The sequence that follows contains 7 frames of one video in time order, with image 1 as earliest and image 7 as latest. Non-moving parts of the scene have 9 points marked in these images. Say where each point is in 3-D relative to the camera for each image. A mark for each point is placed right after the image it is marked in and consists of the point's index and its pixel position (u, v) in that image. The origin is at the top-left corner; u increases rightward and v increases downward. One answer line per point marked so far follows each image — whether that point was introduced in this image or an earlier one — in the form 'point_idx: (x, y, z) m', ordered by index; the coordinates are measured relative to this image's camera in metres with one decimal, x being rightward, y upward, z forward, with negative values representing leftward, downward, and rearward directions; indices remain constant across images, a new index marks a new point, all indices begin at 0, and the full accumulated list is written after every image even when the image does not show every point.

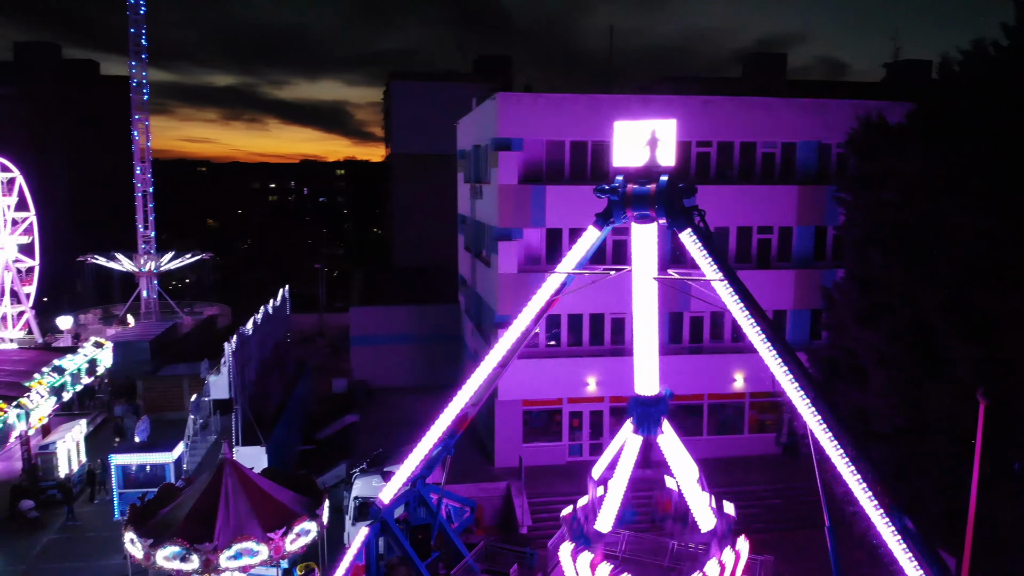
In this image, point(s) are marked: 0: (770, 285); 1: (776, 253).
0: (+5.7, +0.1, +19.0) m
1: (+5.9, +0.8, +19.2) m
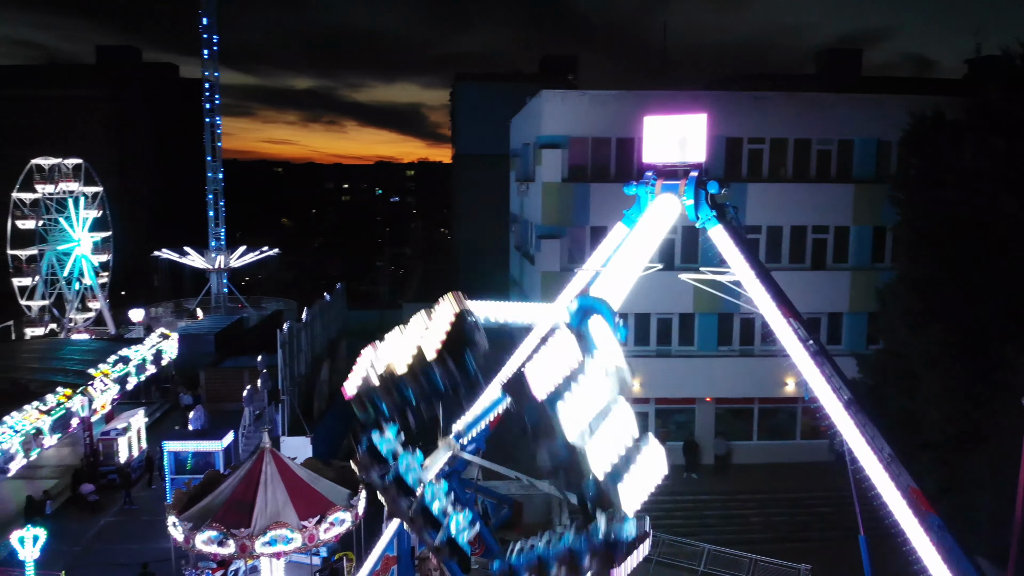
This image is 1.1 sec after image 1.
0: (+6.7, 0.0, +18.4) m
1: (+6.9, +0.8, +18.6) m
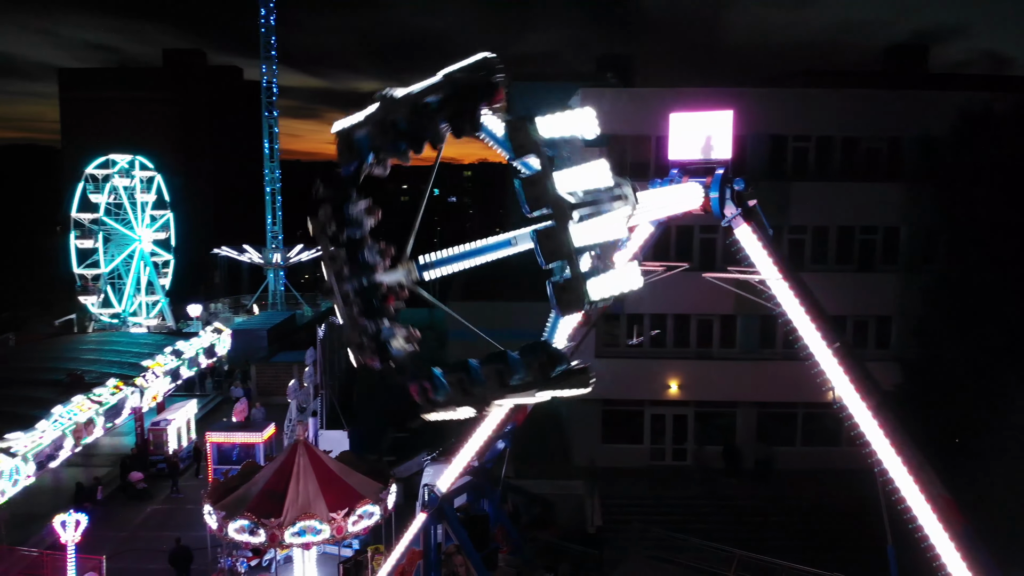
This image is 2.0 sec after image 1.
0: (+7.4, 0.0, +17.9) m
1: (+7.7, +0.7, +18.0) m
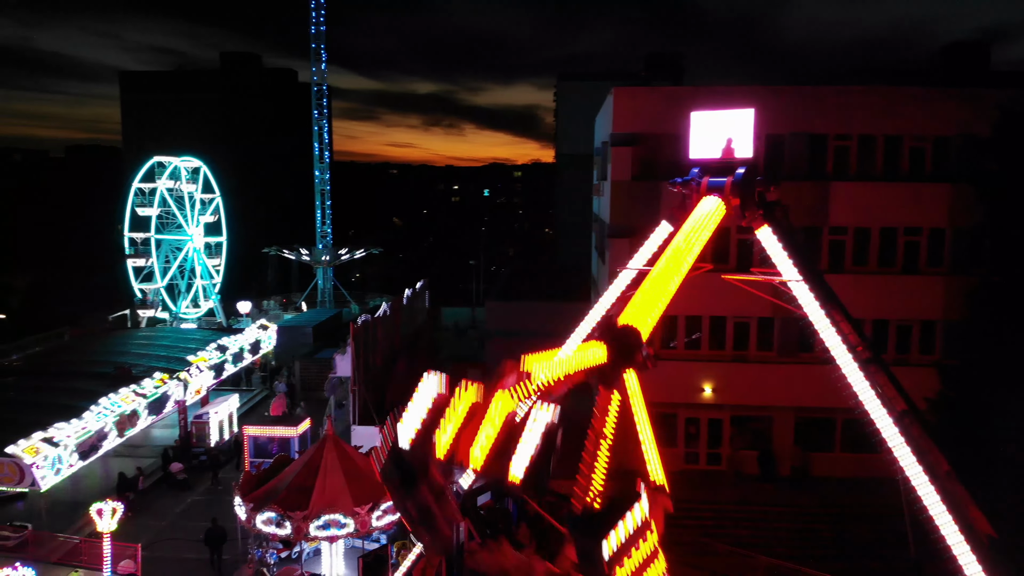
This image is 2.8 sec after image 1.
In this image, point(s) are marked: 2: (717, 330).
0: (+8.1, -0.1, +17.4) m
1: (+8.3, +0.6, +17.5) m
2: (+4.4, -0.9, +18.6) m
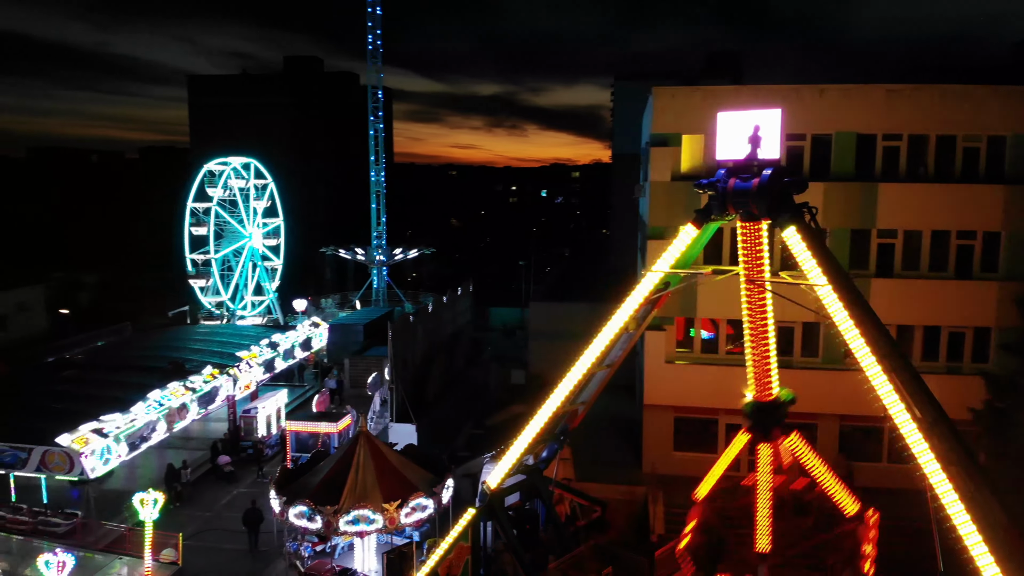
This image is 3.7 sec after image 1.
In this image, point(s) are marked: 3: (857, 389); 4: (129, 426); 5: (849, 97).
0: (+8.8, -0.2, +16.7) m
1: (+9.1, +0.5, +16.8) m
2: (+5.2, -1.0, +18.2) m
3: (+7.0, -2.1, +17.6) m
4: (-7.6, -2.7, +17.2) m
5: (+6.6, +3.7, +16.8) m
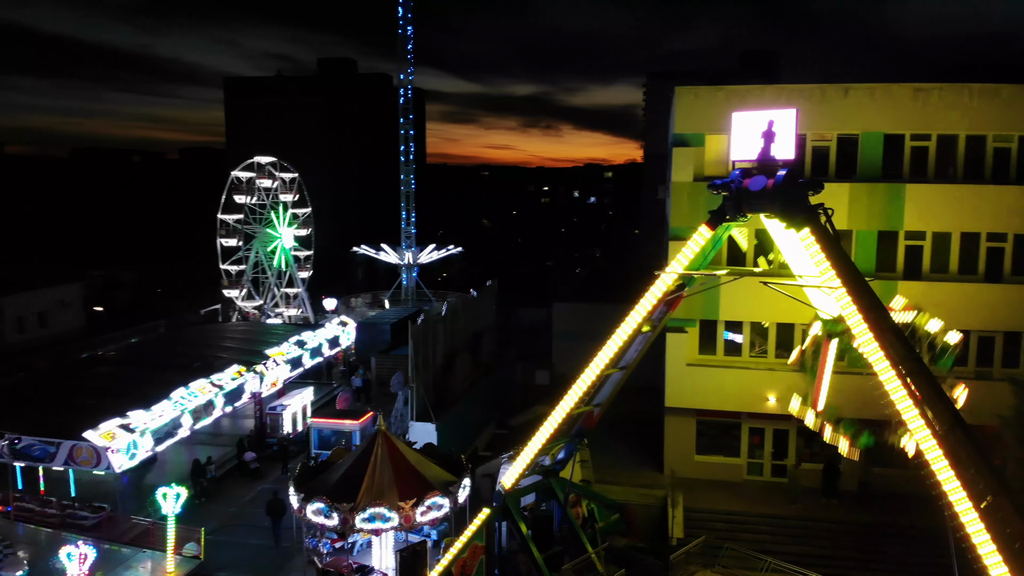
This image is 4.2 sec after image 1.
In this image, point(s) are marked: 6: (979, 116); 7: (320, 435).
0: (+9.2, -0.3, +16.3) m
1: (+9.5, +0.5, +16.4) m
2: (+5.7, -1.0, +18.0) m
3: (+7.4, -2.1, +17.3) m
4: (-7.2, -2.7, +17.5) m
5: (+7.0, +3.7, +16.5) m
6: (+8.8, +3.3, +16.3) m
7: (-4.3, -3.3, +19.2) m
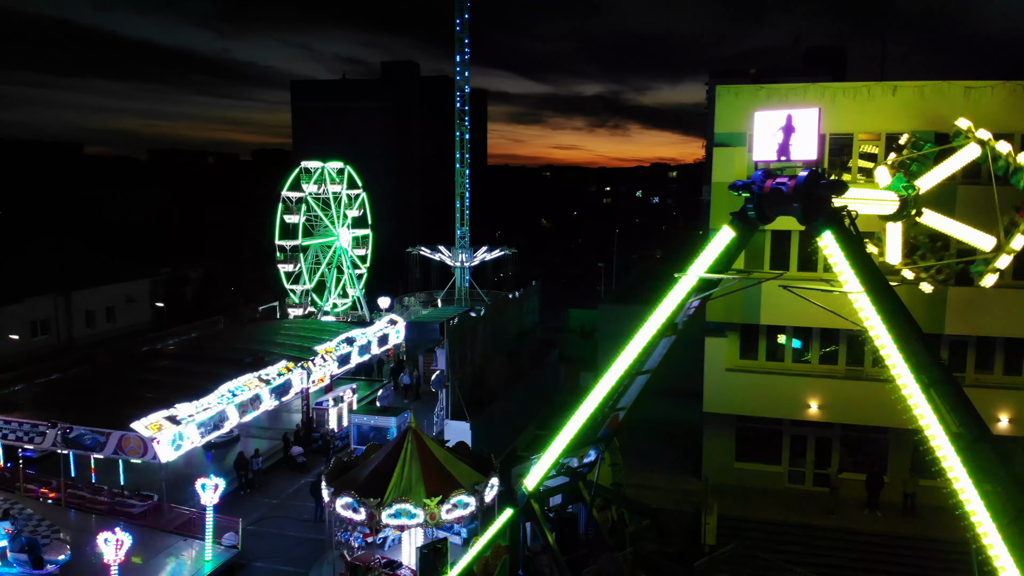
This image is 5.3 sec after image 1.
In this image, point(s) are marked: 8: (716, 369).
0: (+9.8, -0.4, +15.5) m
1: (+10.1, +0.3, +15.6) m
2: (+6.4, -1.1, +17.5) m
3: (+8.1, -2.2, +16.7) m
4: (-6.5, -2.7, +18.1) m
5: (+7.6, +3.6, +15.9) m
6: (+9.4, +3.1, +15.5) m
7: (-3.4, -3.3, +19.5) m
8: (+4.2, -1.6, +17.6) m
